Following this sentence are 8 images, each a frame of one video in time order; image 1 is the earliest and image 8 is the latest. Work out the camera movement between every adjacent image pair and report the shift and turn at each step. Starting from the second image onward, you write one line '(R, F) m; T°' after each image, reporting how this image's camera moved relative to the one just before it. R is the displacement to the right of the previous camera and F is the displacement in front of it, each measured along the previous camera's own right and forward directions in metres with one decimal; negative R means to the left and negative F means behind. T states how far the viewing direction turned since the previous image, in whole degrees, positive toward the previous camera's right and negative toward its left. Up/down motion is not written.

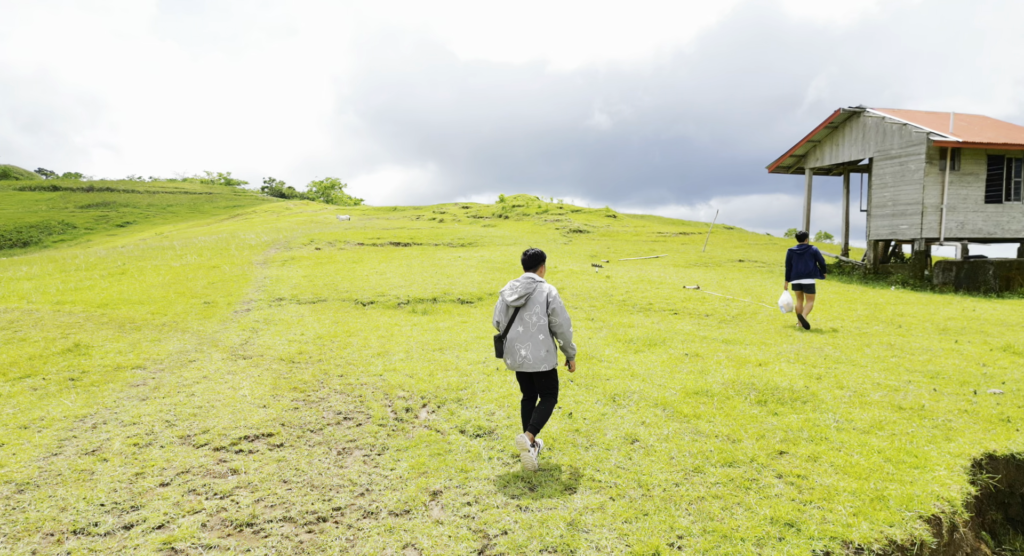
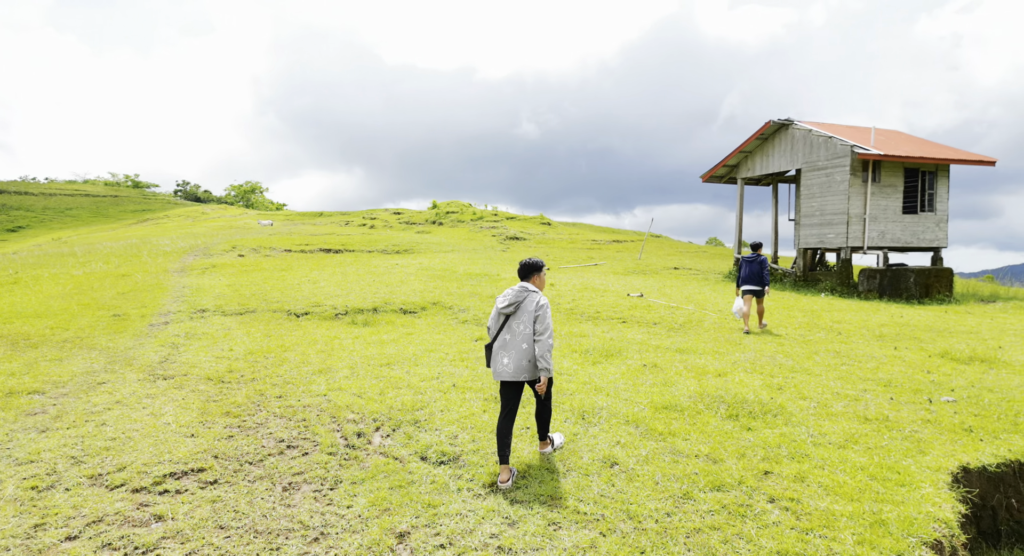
(-0.5, +0.7) m; +6°
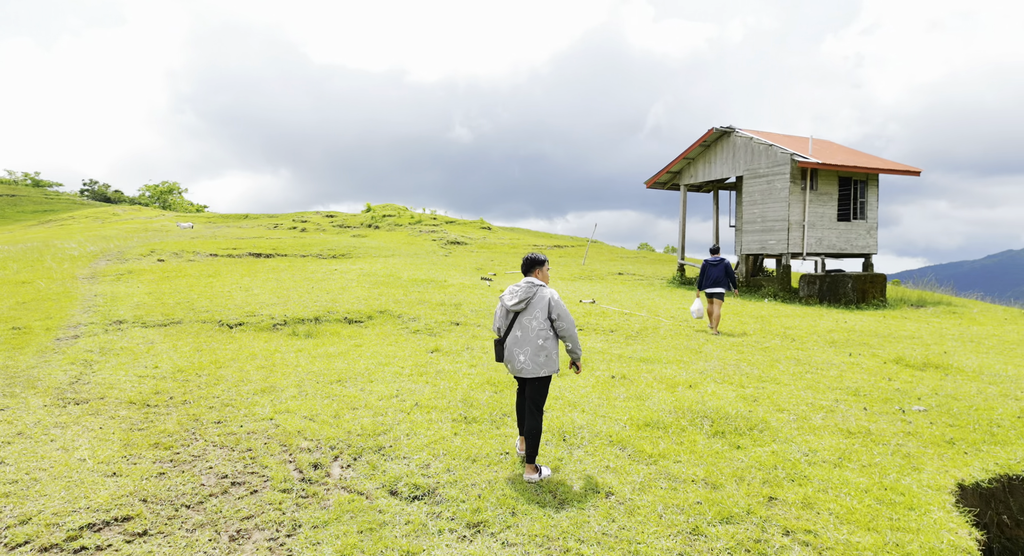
(-0.5, +0.9) m; +6°
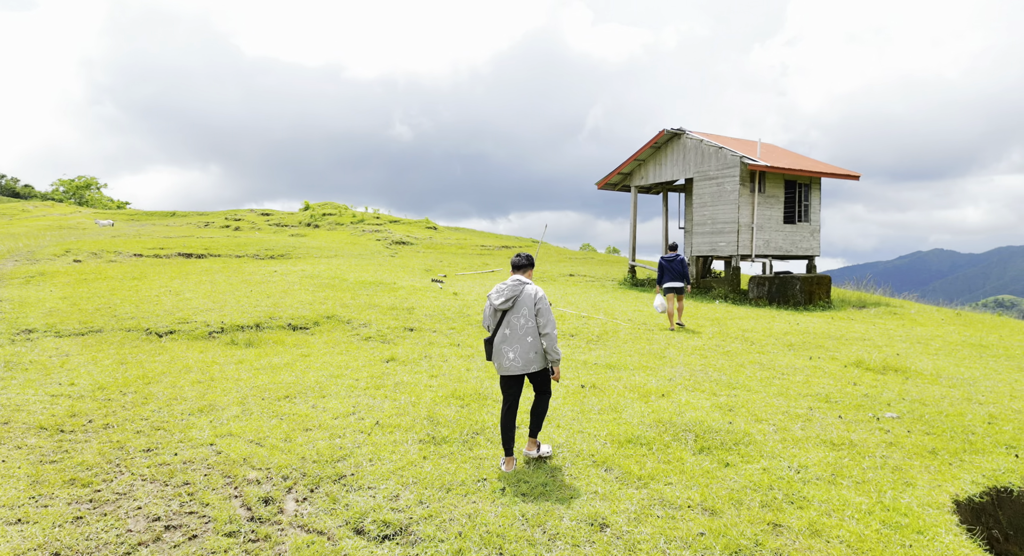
(-0.4, +0.8) m; +5°
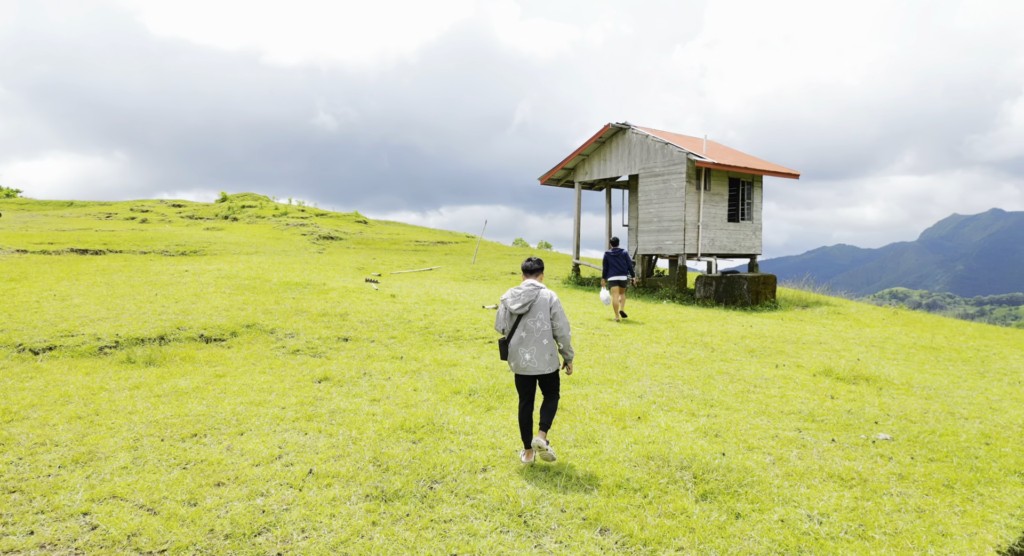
(-0.4, +1.6) m; +6°
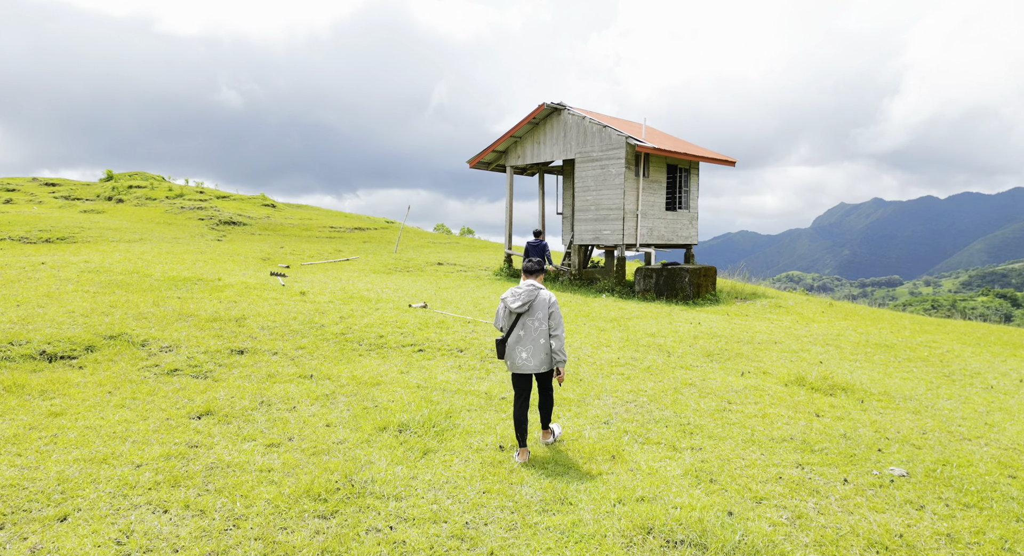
(-0.3, +2.2) m; +7°
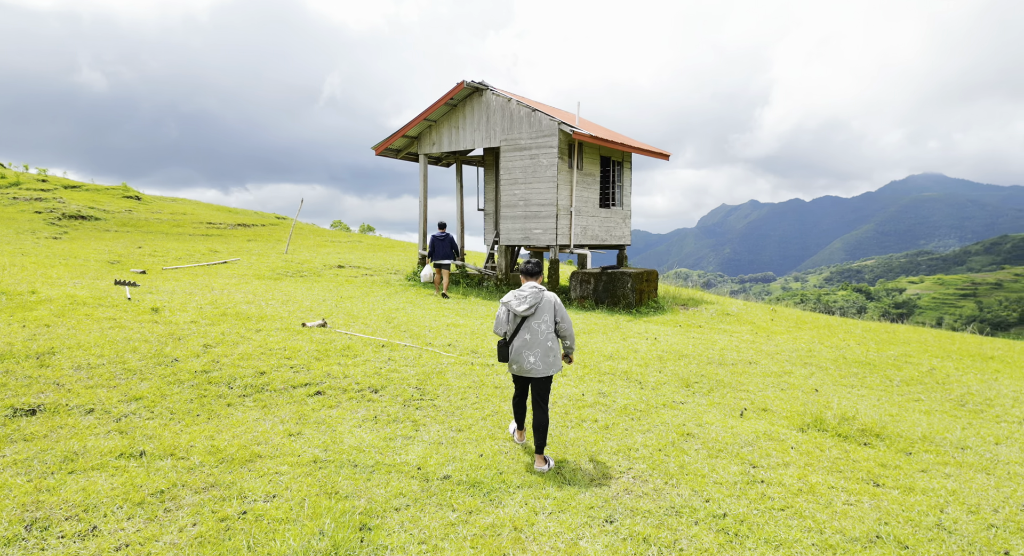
(-0.5, +3.5) m; +9°
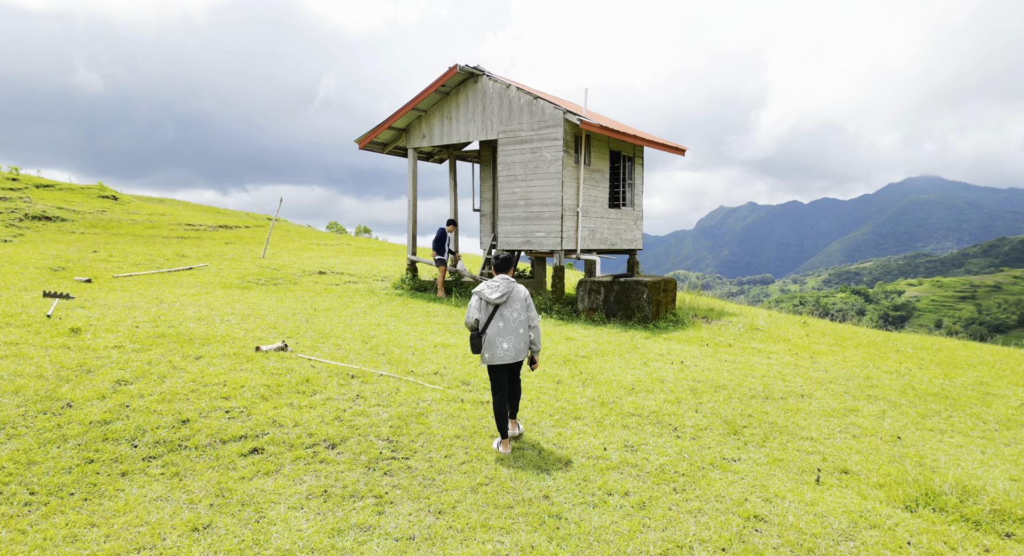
(0.0, +2.6) m; 0°
